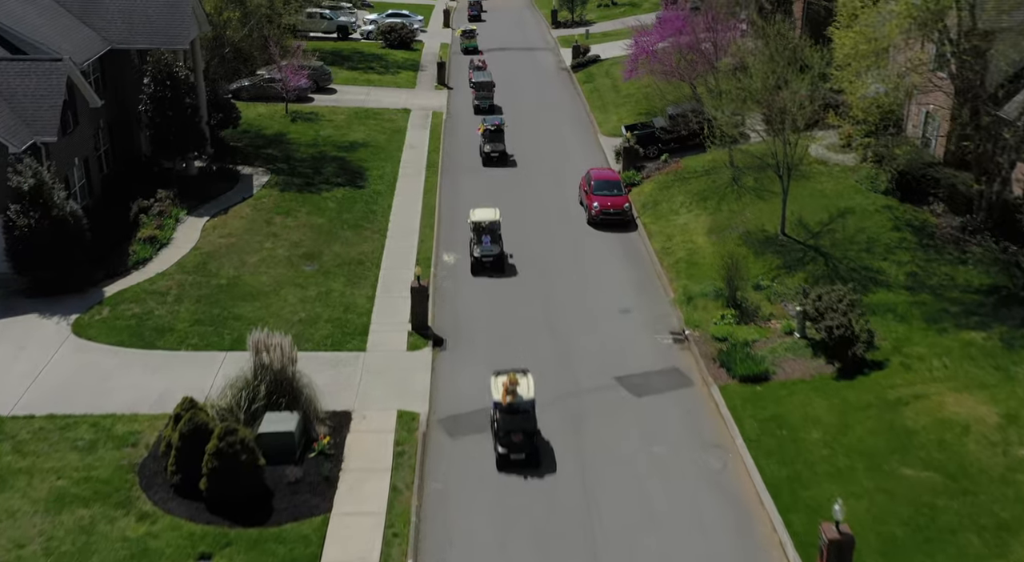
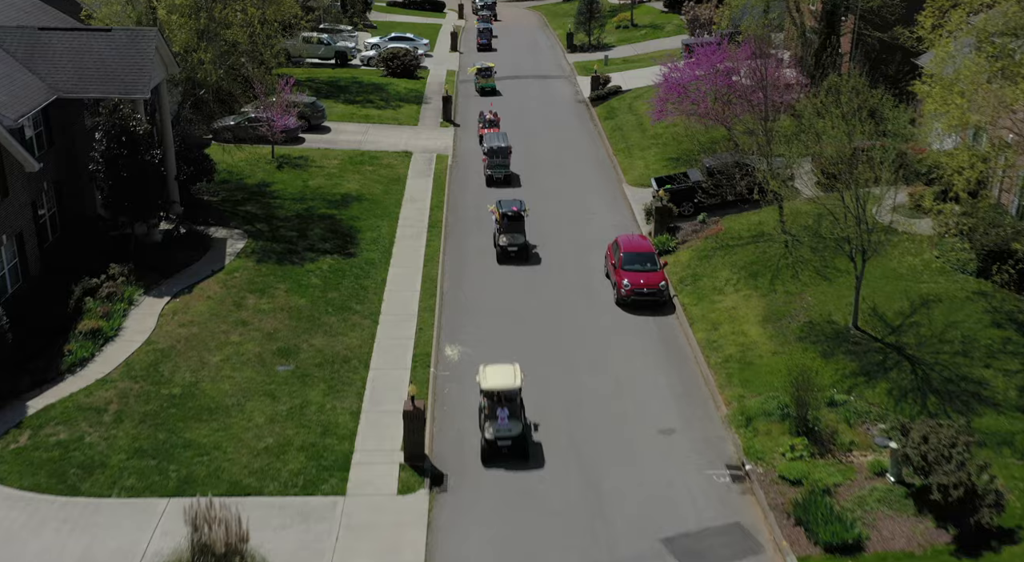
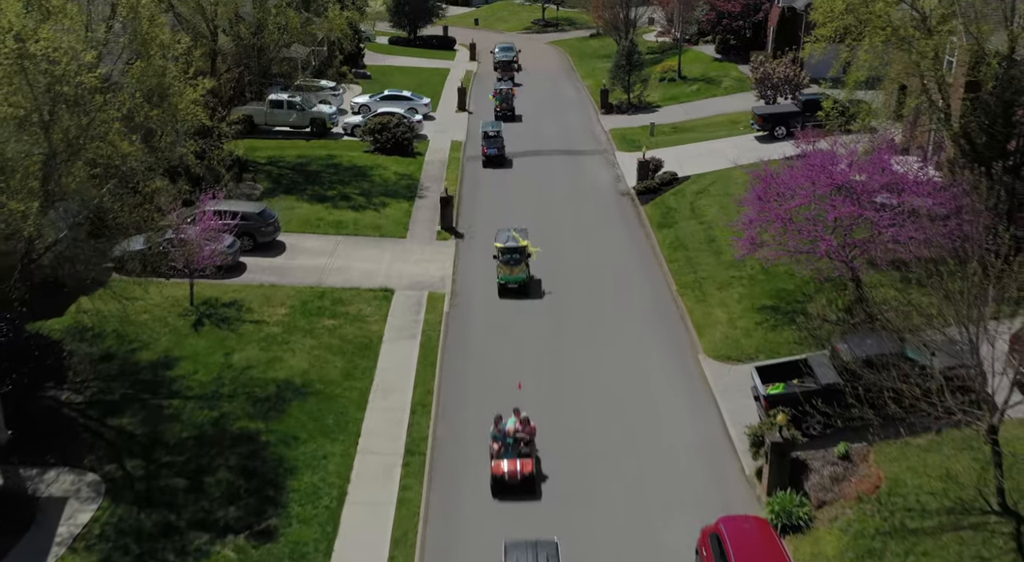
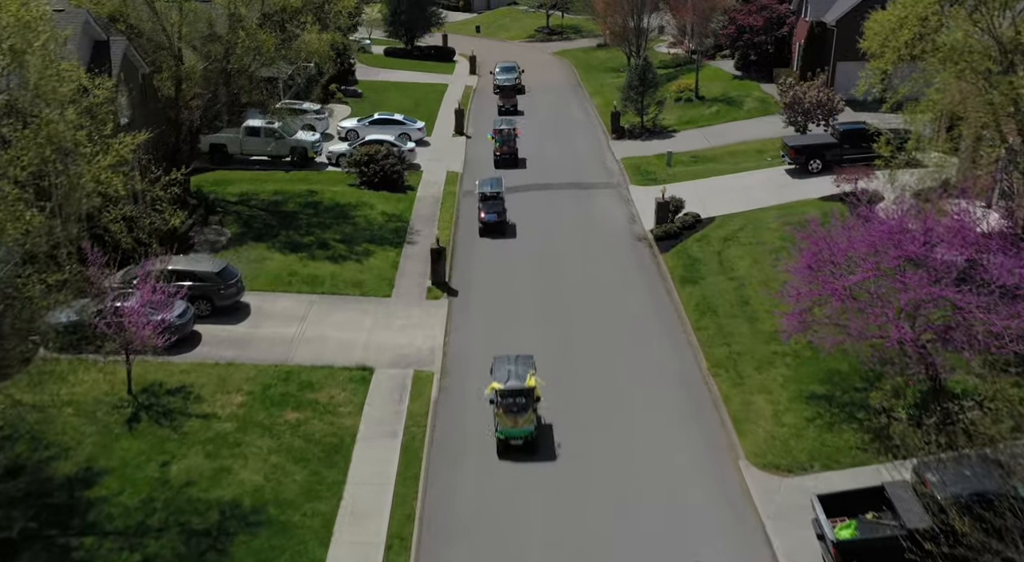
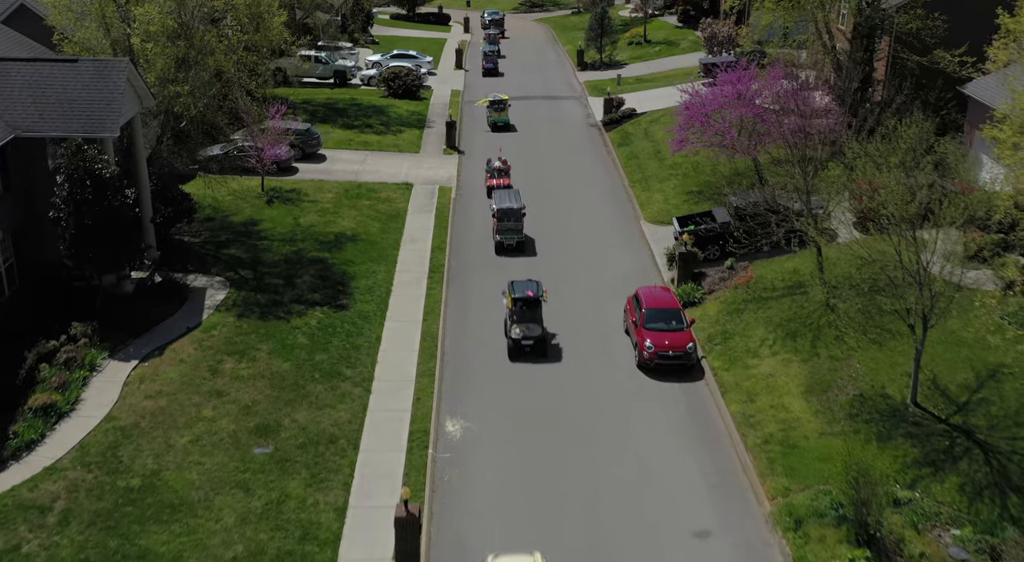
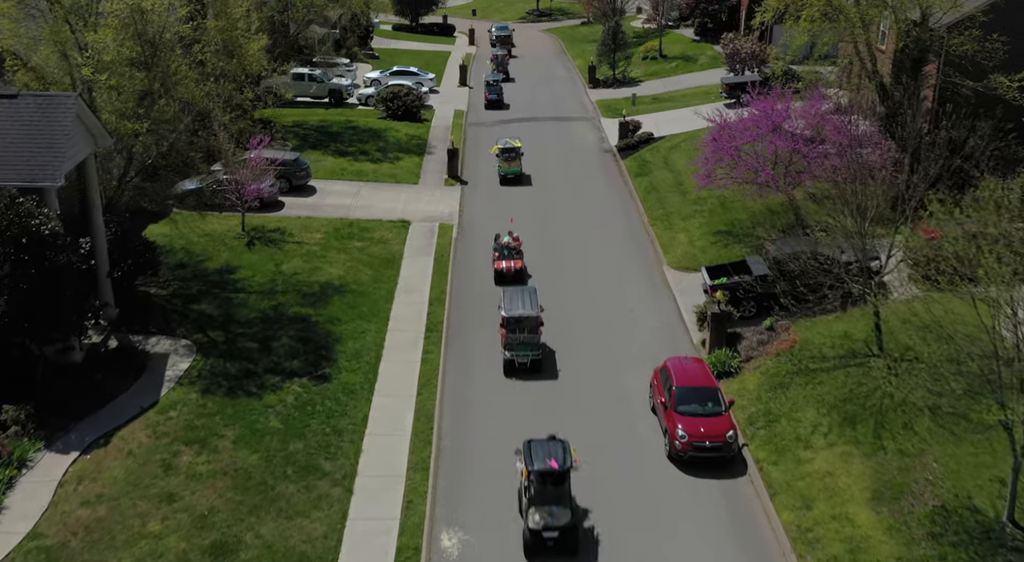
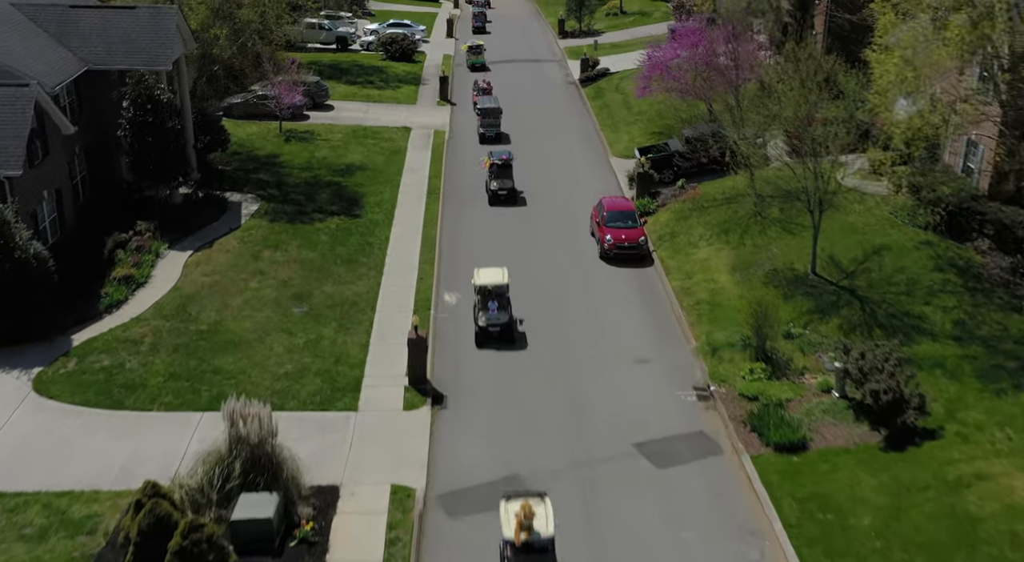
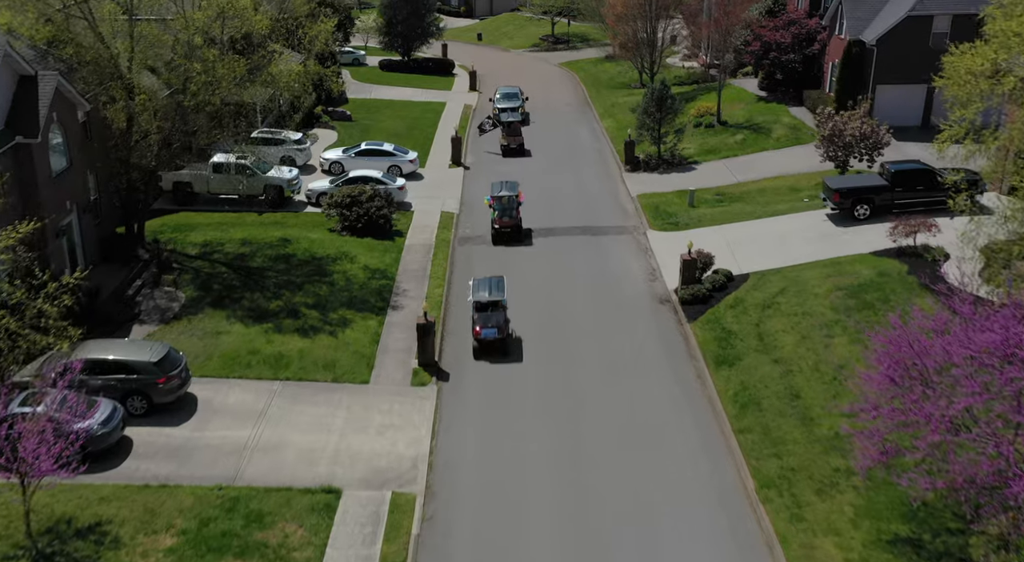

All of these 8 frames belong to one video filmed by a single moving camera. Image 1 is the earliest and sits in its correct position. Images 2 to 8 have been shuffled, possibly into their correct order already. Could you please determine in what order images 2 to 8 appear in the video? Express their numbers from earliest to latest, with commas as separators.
7, 2, 5, 6, 3, 4, 8
